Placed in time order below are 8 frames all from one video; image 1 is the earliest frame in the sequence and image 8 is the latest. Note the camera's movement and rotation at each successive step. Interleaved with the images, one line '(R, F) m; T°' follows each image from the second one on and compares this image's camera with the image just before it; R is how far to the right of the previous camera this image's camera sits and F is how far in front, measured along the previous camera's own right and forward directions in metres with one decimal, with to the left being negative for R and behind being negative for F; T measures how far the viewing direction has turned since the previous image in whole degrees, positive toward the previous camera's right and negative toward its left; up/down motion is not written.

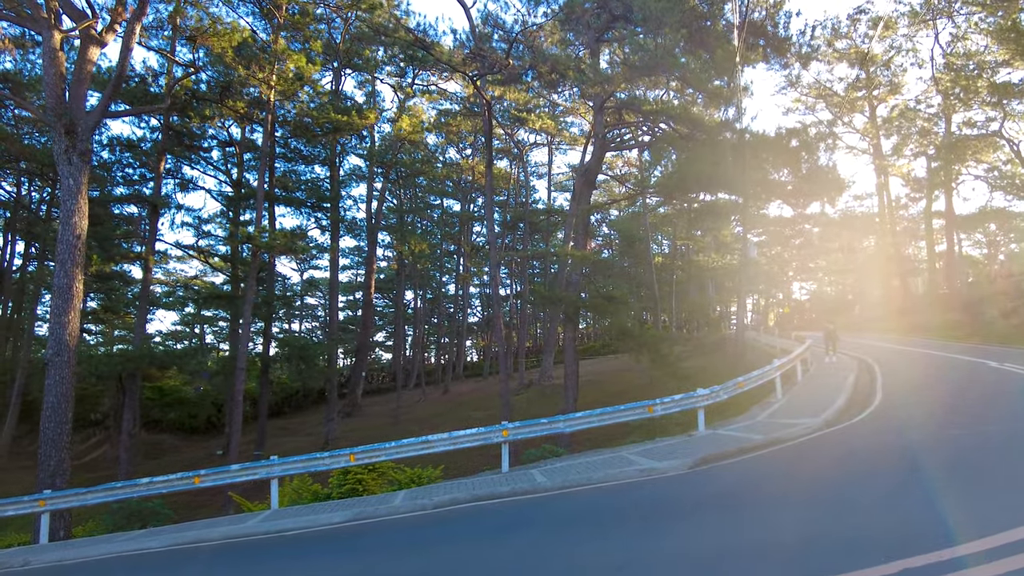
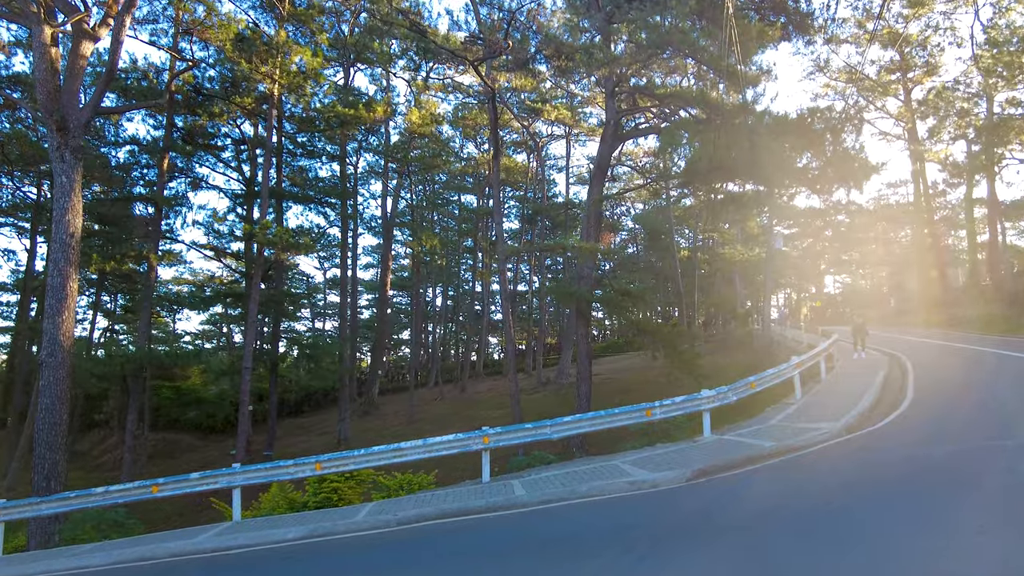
(+0.5, +0.6) m; -3°
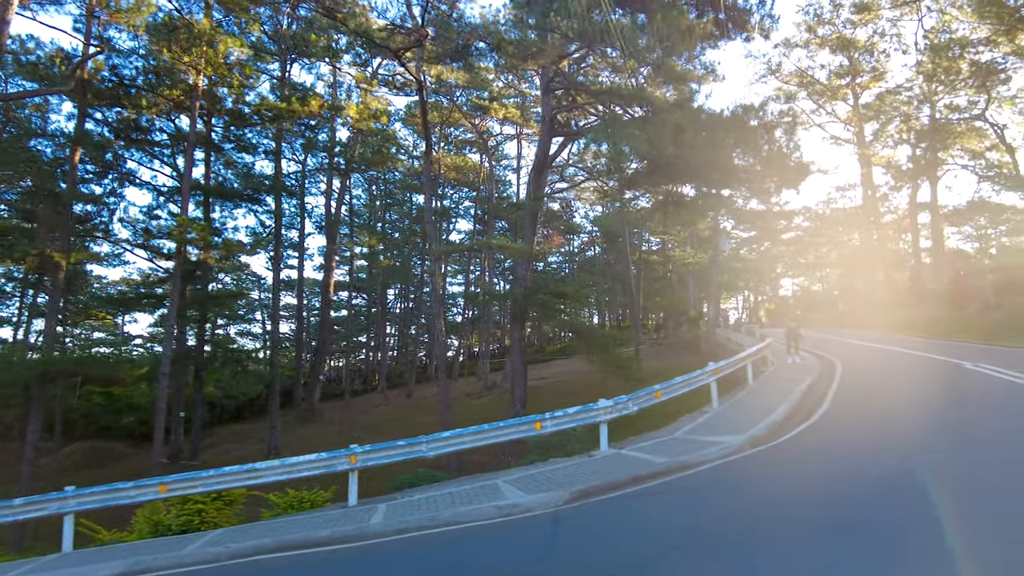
(+0.8, +0.6) m; +3°
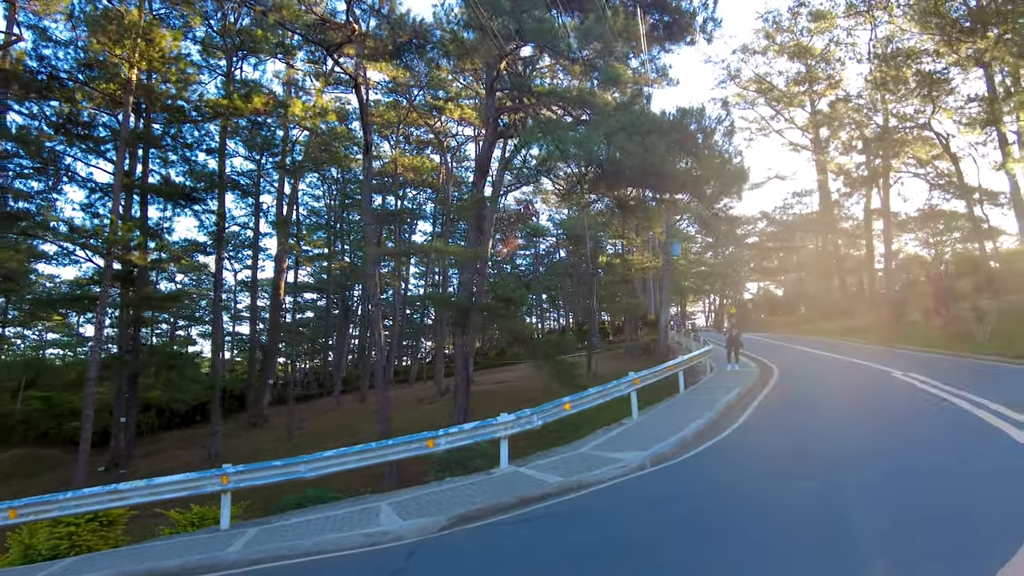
(+0.7, +0.3) m; +2°
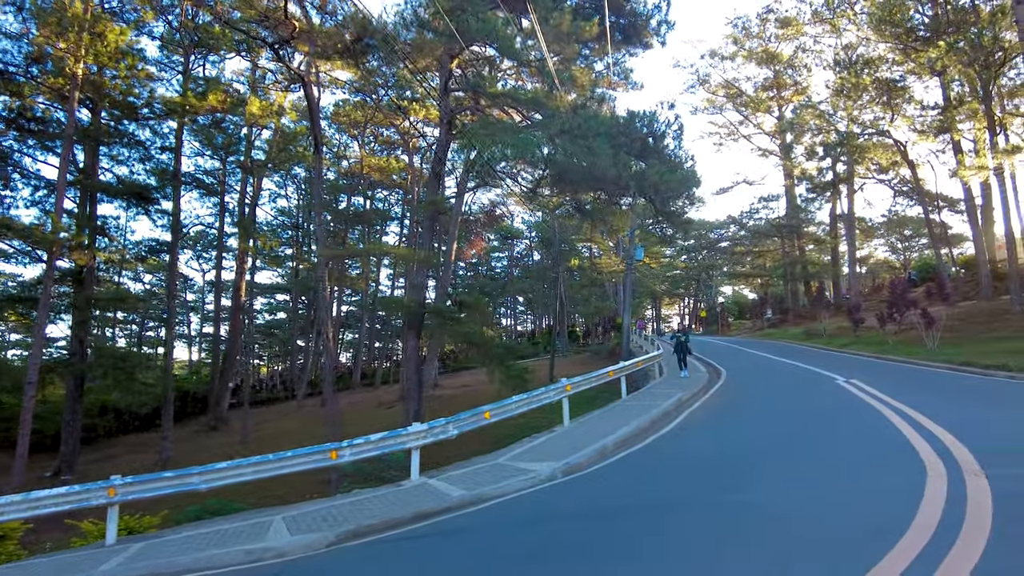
(+0.6, +0.2) m; +2°
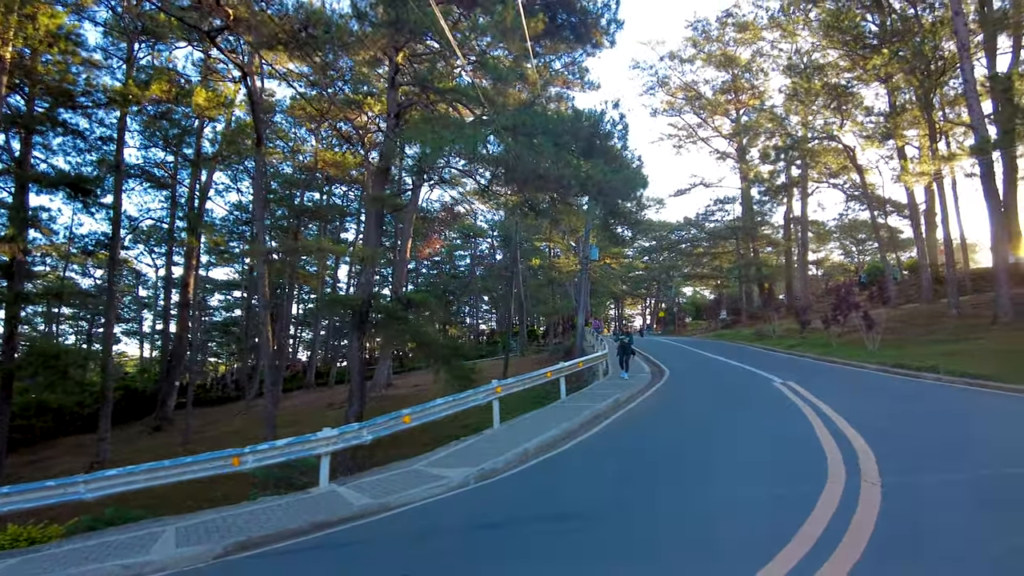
(+0.4, +0.2) m; +3°
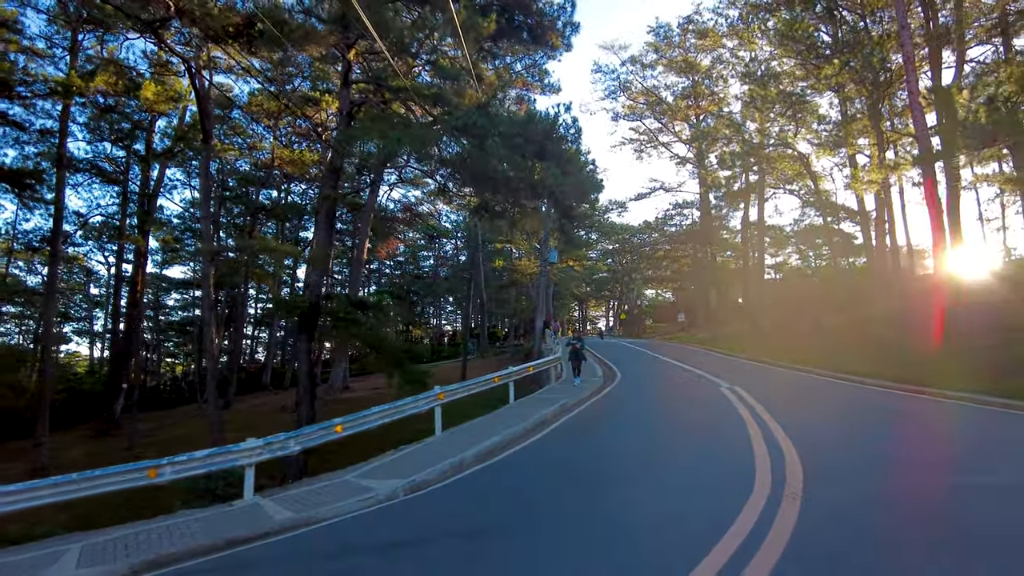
(+0.3, +0.1) m; +3°
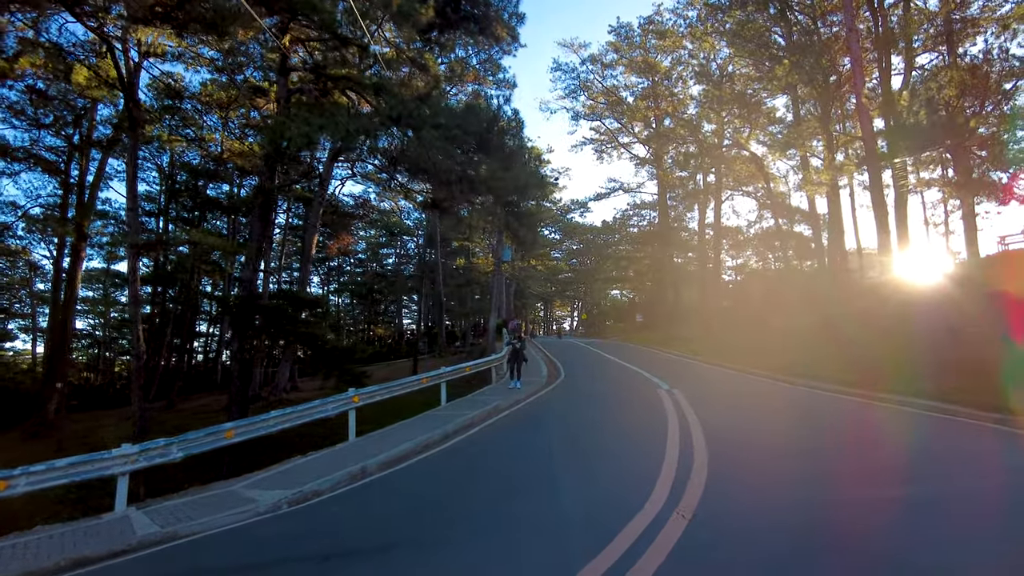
(+0.5, +0.3) m; +3°
